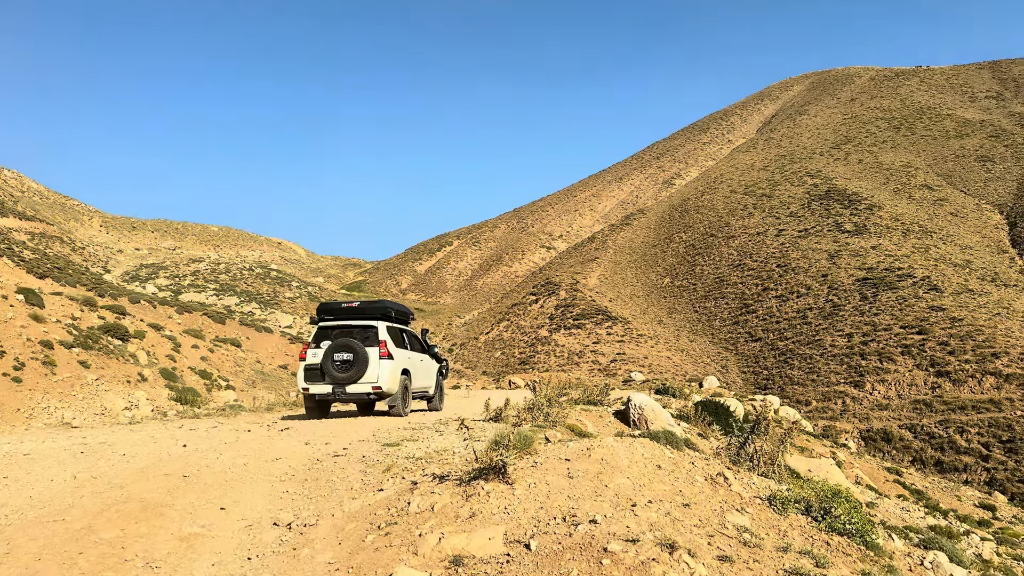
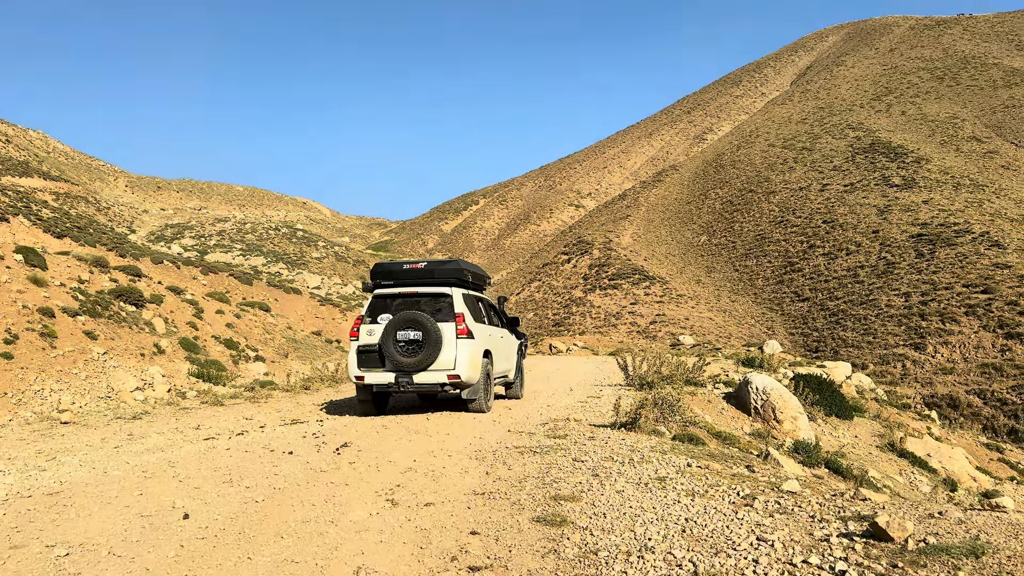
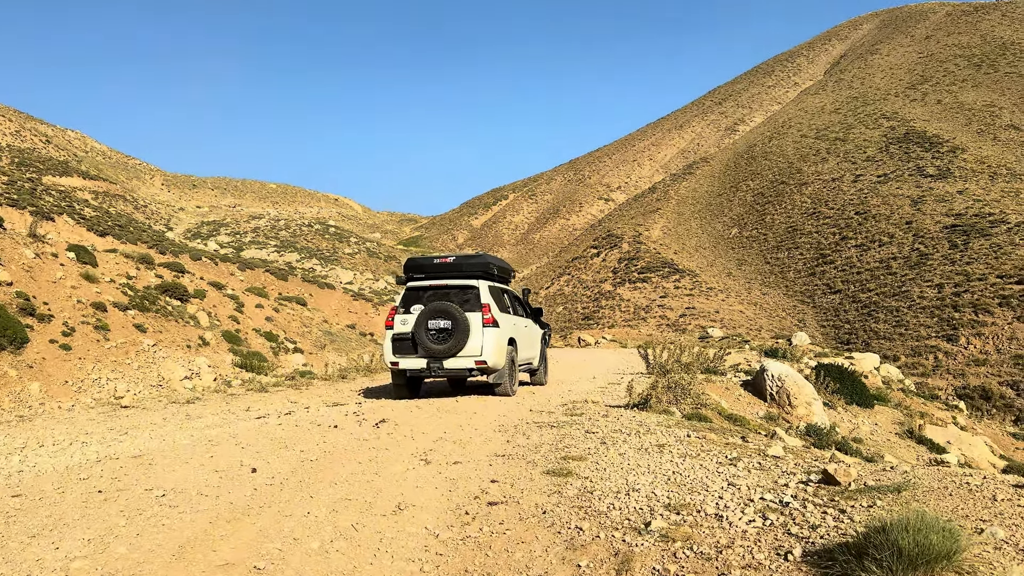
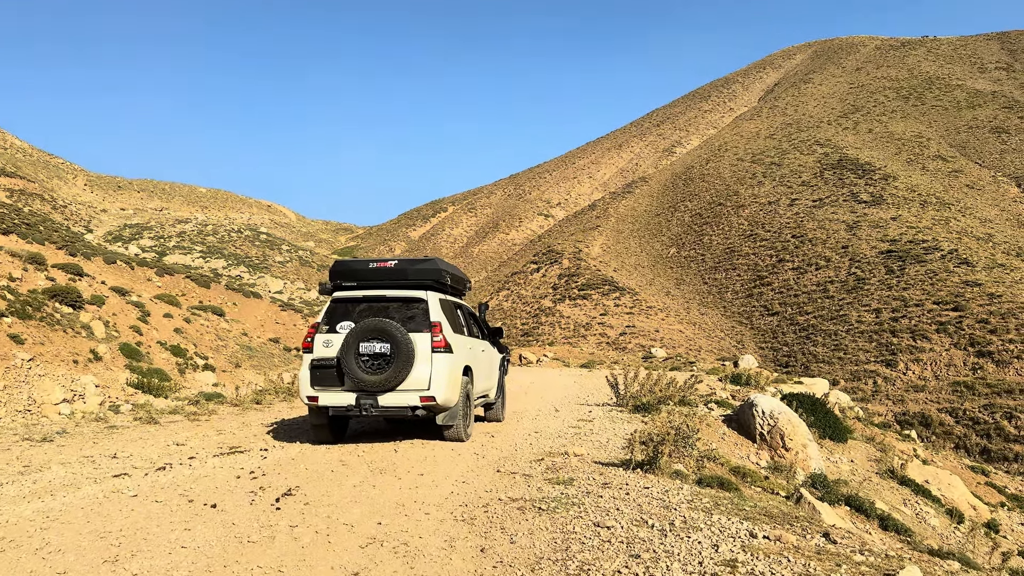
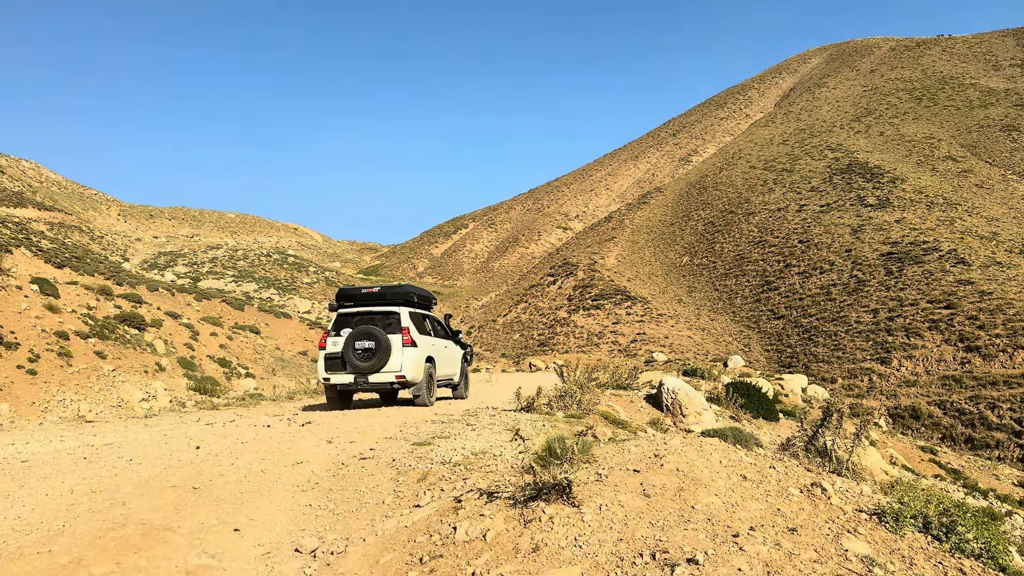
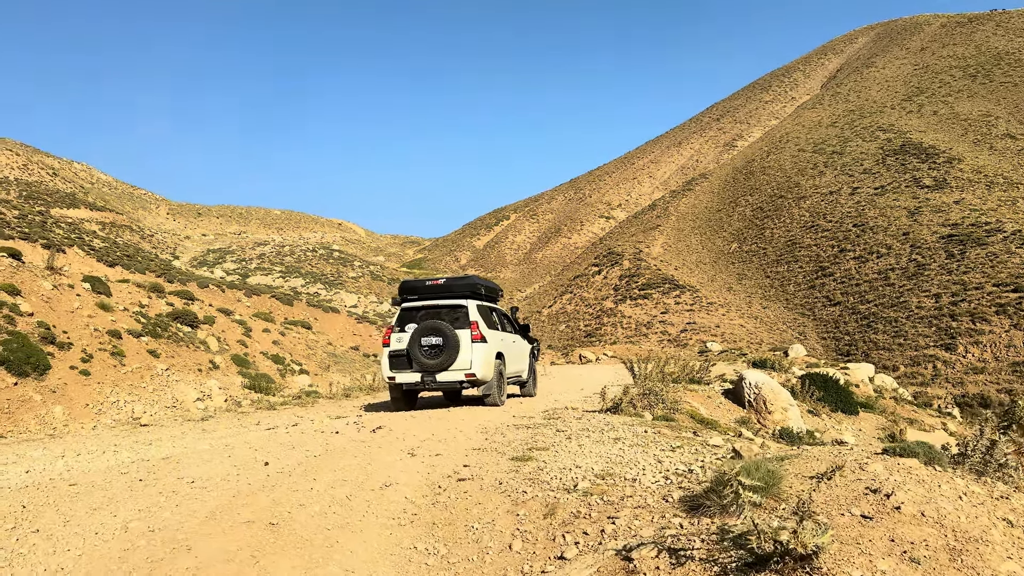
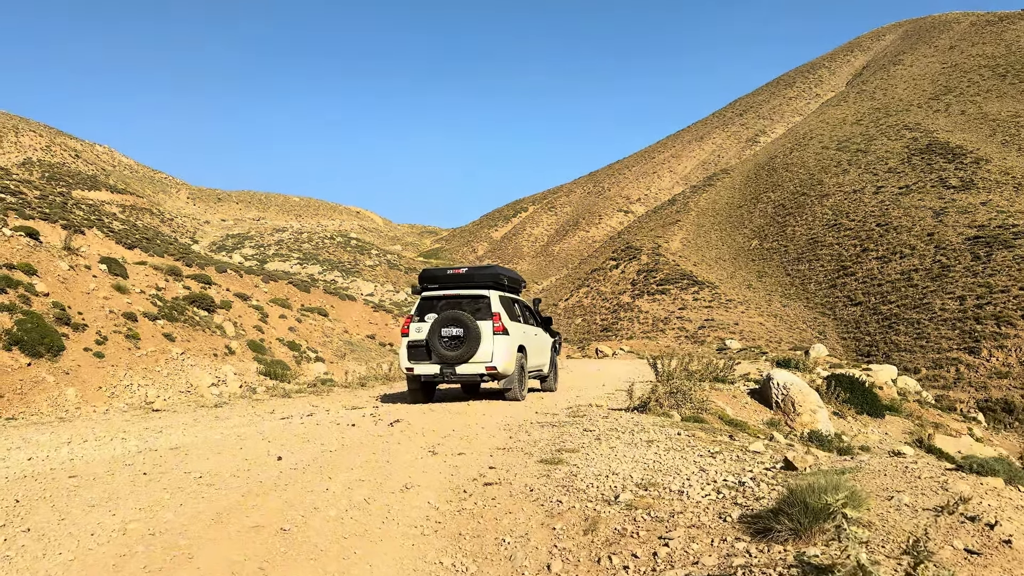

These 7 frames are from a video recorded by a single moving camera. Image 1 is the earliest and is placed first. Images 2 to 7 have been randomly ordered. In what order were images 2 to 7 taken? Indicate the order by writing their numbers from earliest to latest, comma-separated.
5, 6, 7, 3, 2, 4
